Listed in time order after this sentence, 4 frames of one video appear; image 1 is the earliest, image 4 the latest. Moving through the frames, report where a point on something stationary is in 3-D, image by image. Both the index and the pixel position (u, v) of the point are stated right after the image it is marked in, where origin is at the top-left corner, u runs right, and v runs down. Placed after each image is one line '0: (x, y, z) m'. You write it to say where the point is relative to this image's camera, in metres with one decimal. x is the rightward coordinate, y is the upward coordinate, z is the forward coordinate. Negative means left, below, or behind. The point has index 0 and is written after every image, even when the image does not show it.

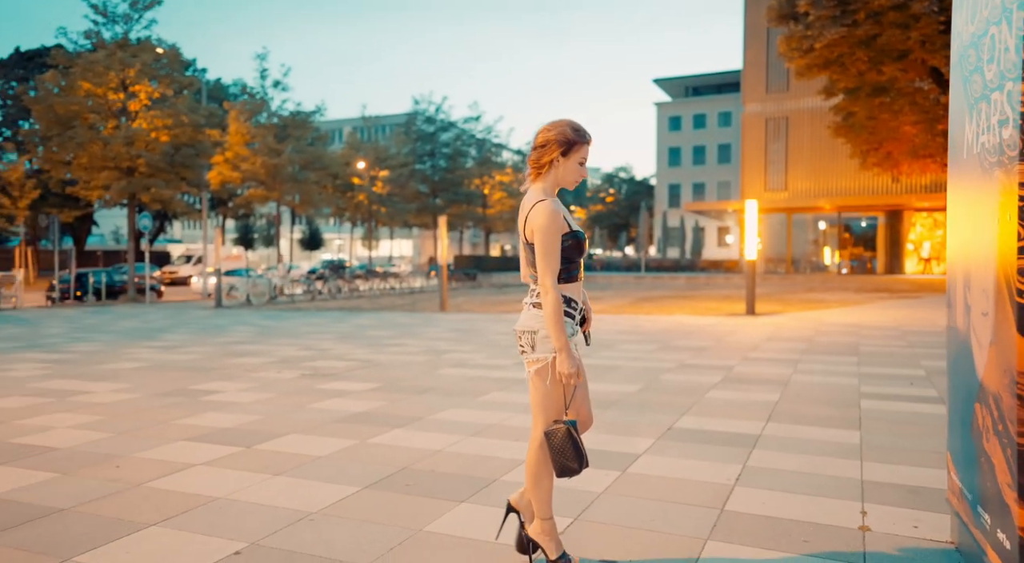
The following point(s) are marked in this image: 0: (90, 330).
0: (-8.7, -1.0, +16.4) m
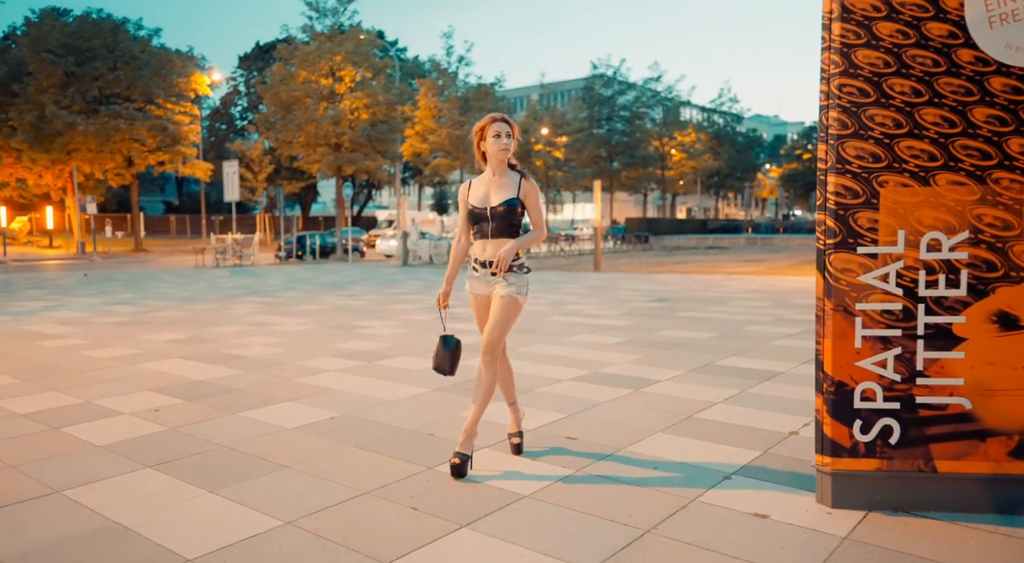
0: (-5.4, 0.0, +19.9) m
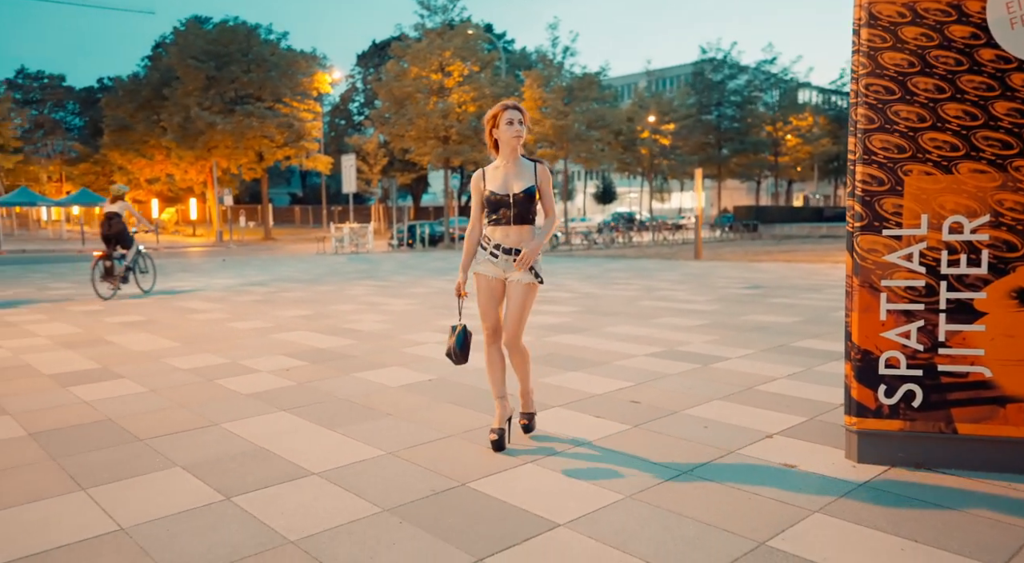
0: (-2.8, +0.4, +21.3) m
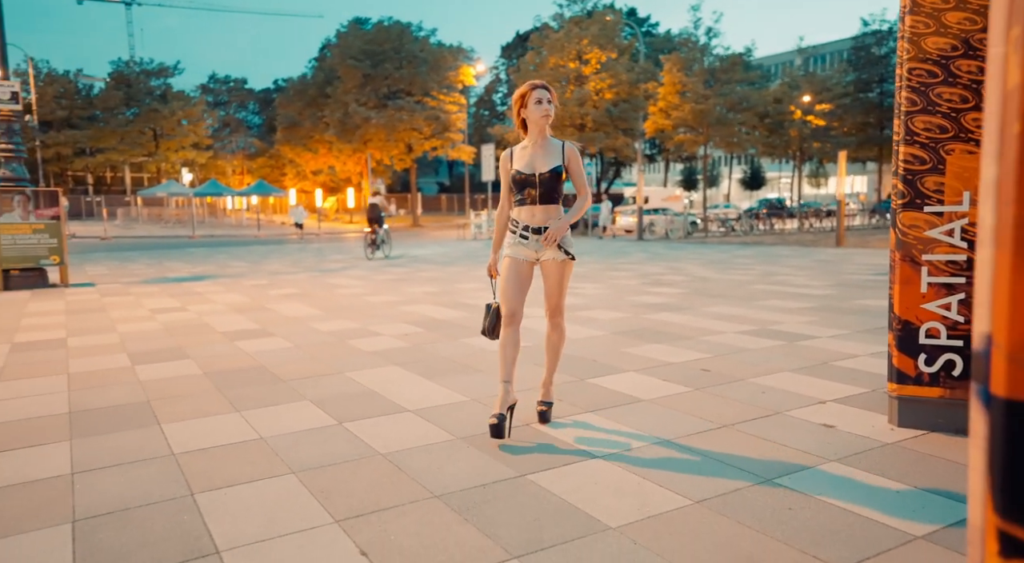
0: (+0.9, +0.8, +22.3) m
